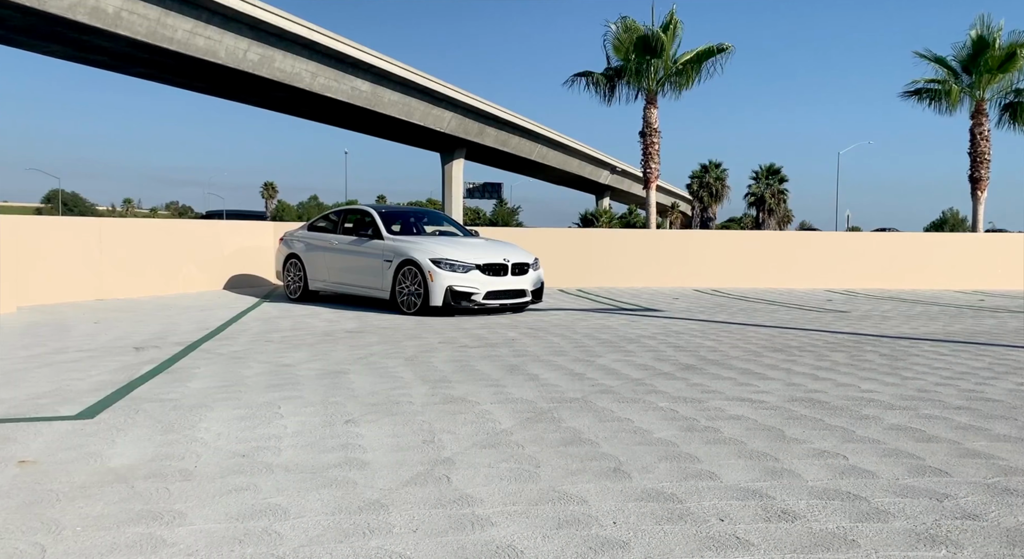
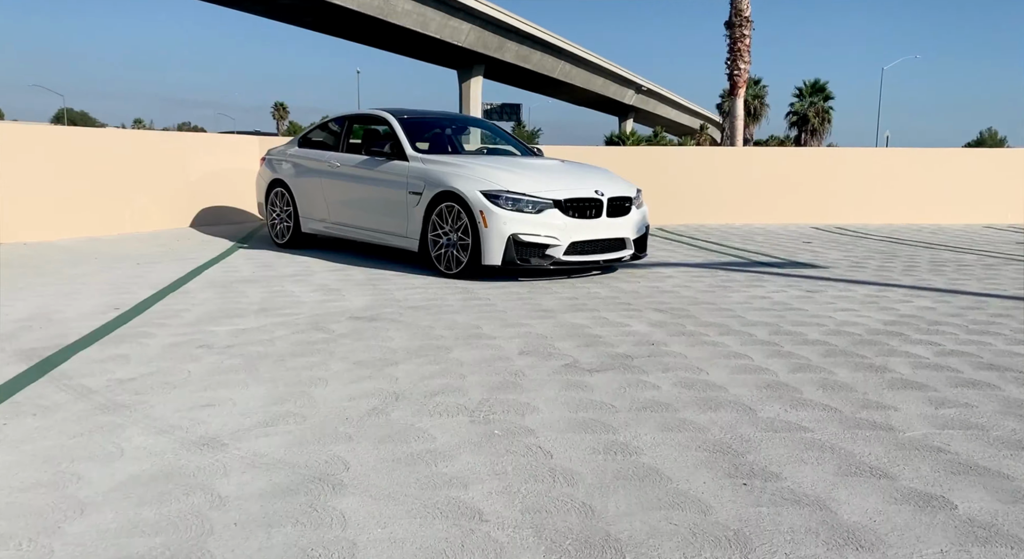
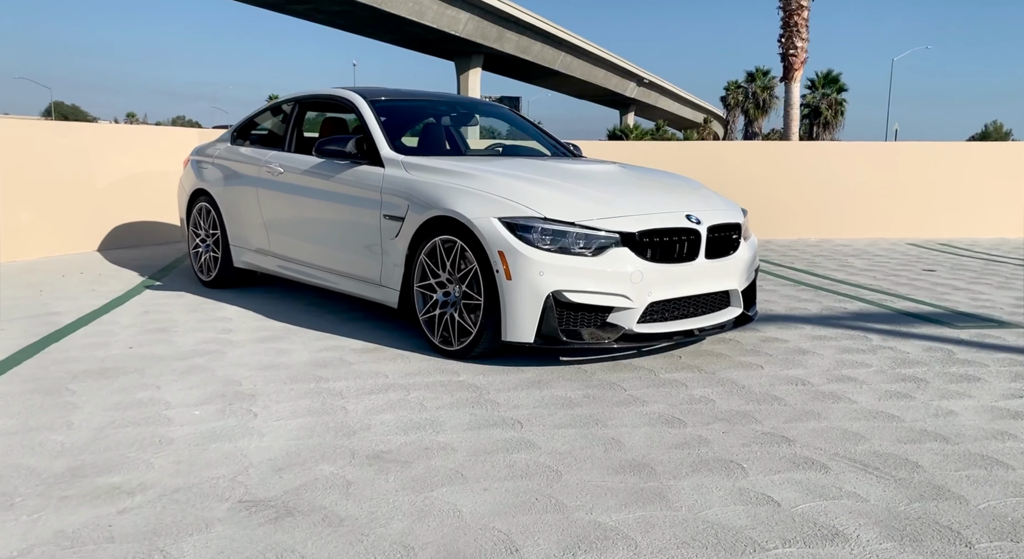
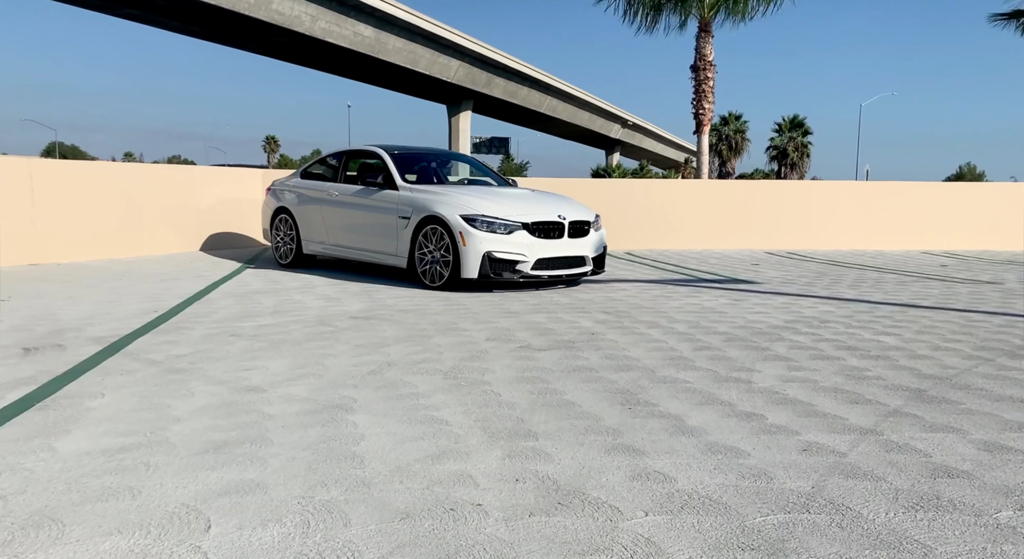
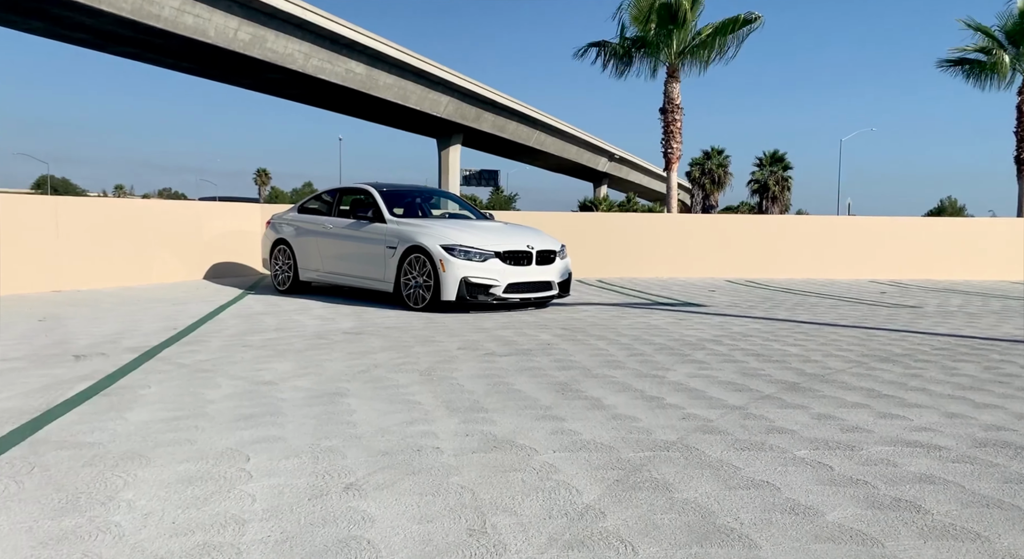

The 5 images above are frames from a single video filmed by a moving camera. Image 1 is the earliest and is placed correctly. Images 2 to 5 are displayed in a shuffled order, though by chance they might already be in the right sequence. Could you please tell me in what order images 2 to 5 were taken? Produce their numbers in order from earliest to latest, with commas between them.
5, 4, 2, 3
